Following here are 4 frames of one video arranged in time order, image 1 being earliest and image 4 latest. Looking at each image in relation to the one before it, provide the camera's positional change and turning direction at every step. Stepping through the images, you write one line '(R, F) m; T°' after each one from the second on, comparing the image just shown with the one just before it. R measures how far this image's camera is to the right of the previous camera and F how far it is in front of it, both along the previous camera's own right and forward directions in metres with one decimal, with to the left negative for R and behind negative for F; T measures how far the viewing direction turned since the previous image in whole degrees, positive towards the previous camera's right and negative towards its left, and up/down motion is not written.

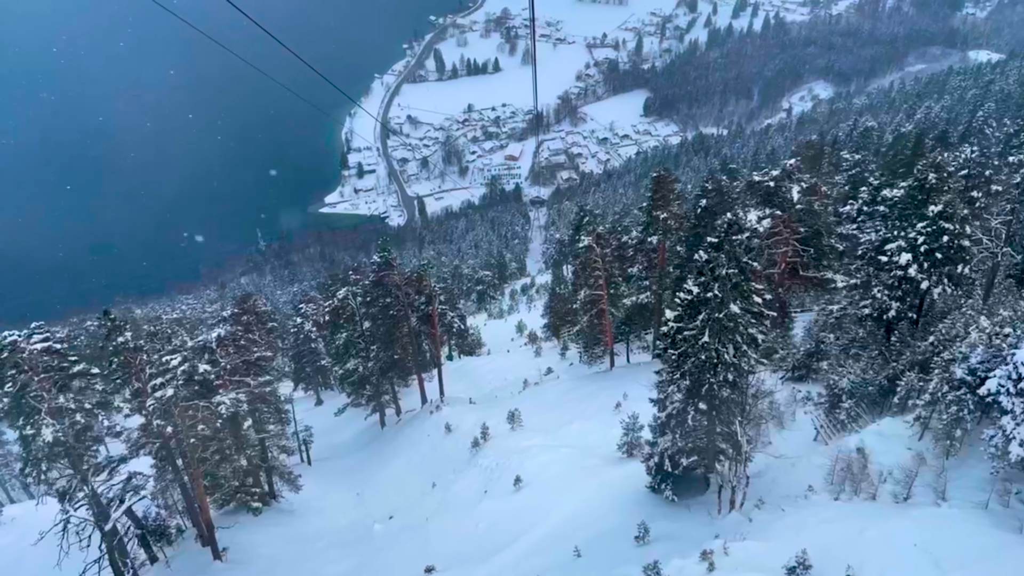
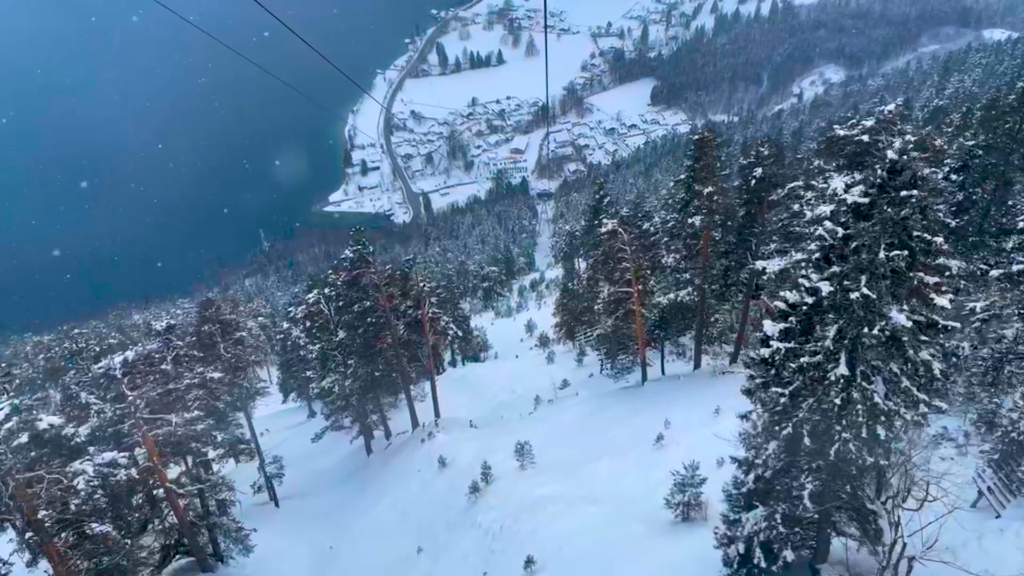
(+0.1, +6.0) m; -1°
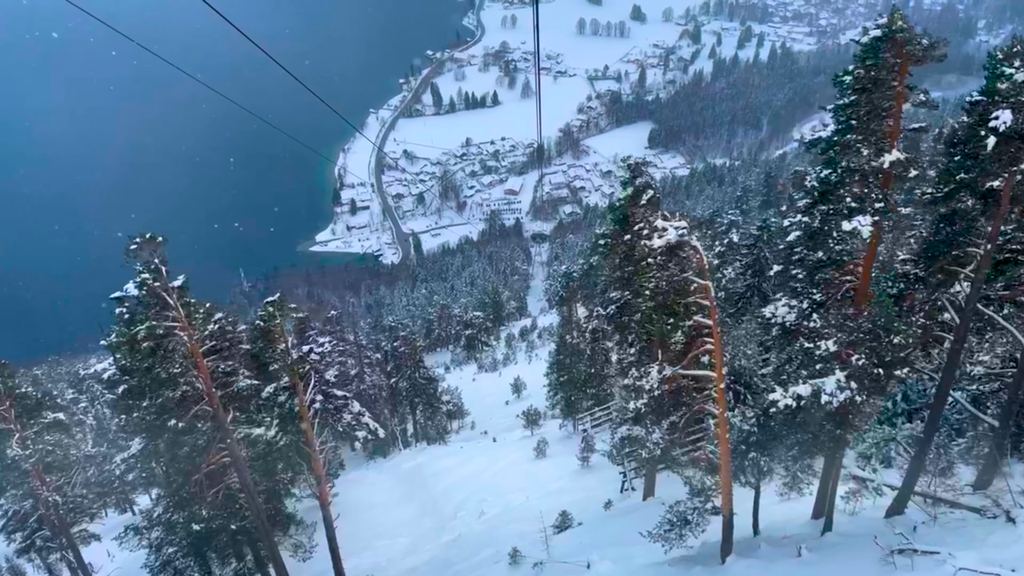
(+0.7, +12.5) m; 0°
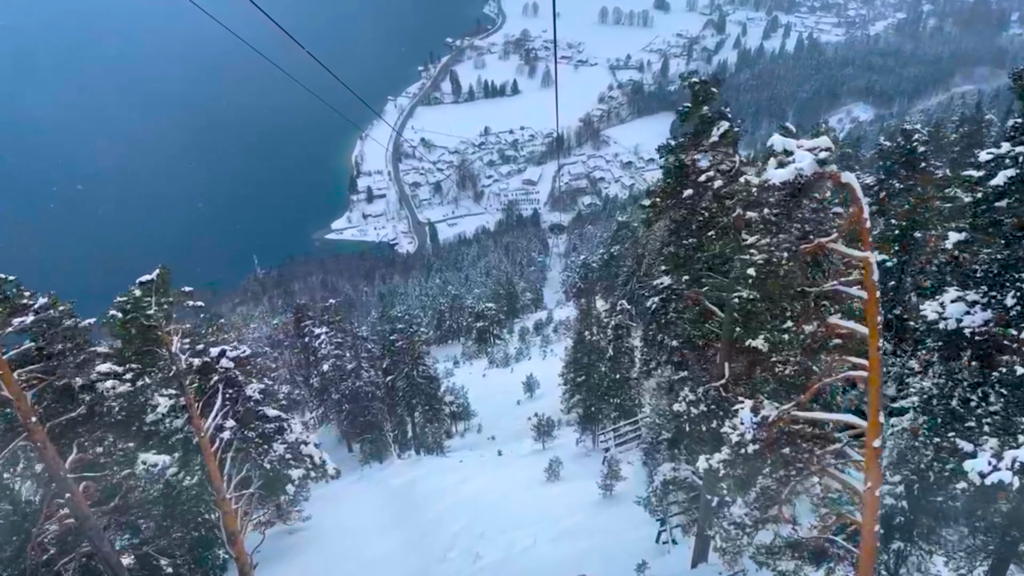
(+0.2, +4.8) m; -1°
